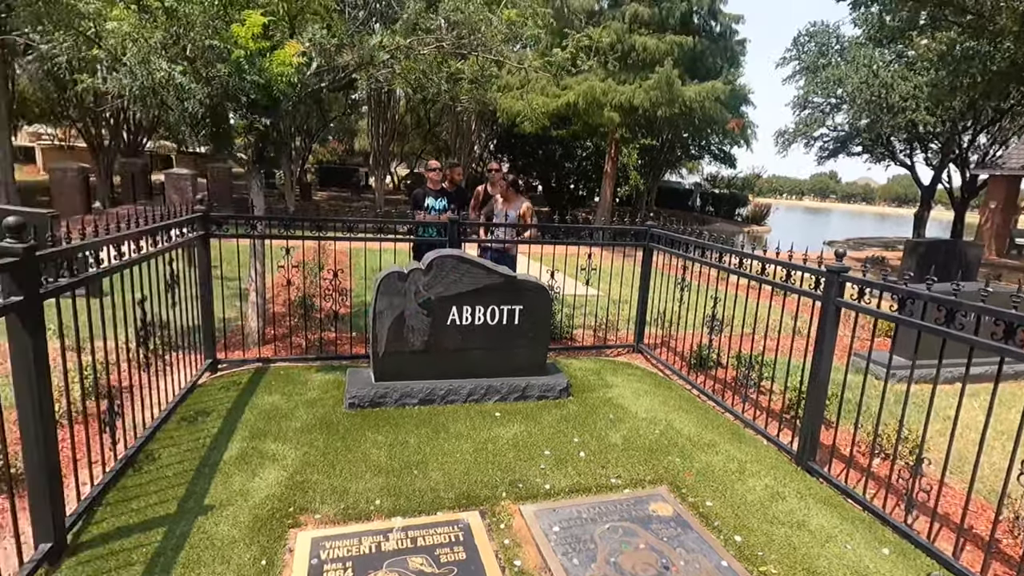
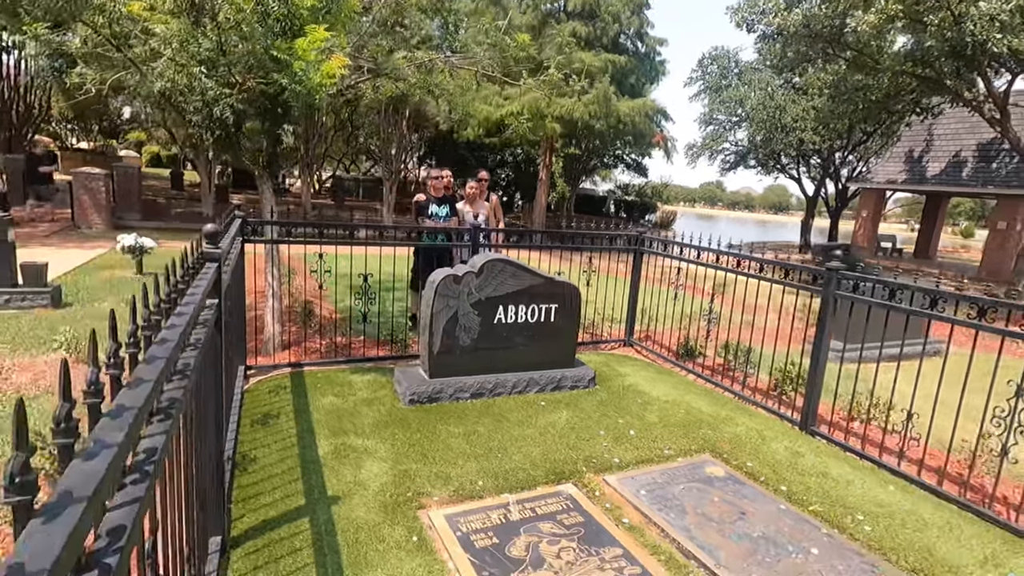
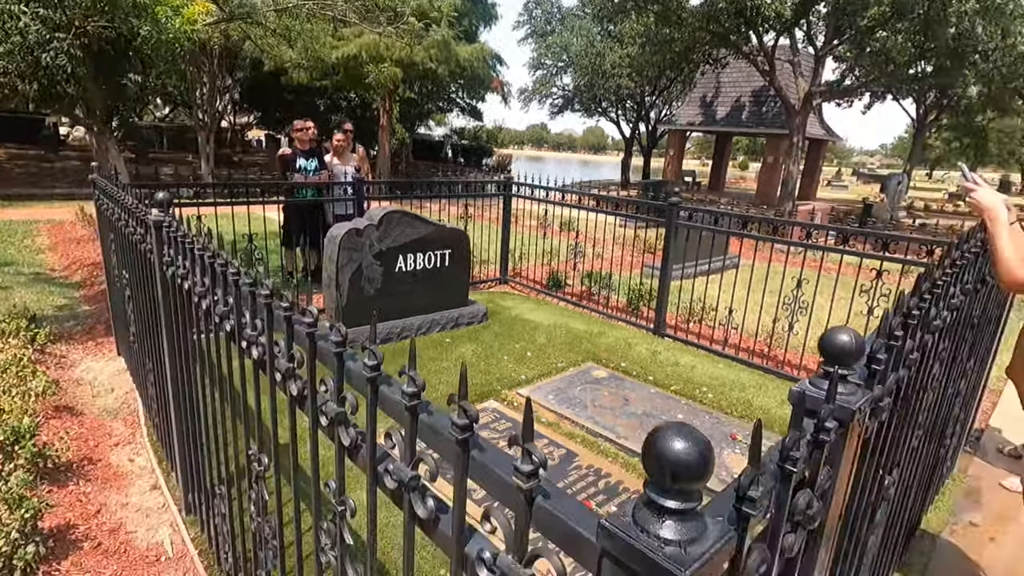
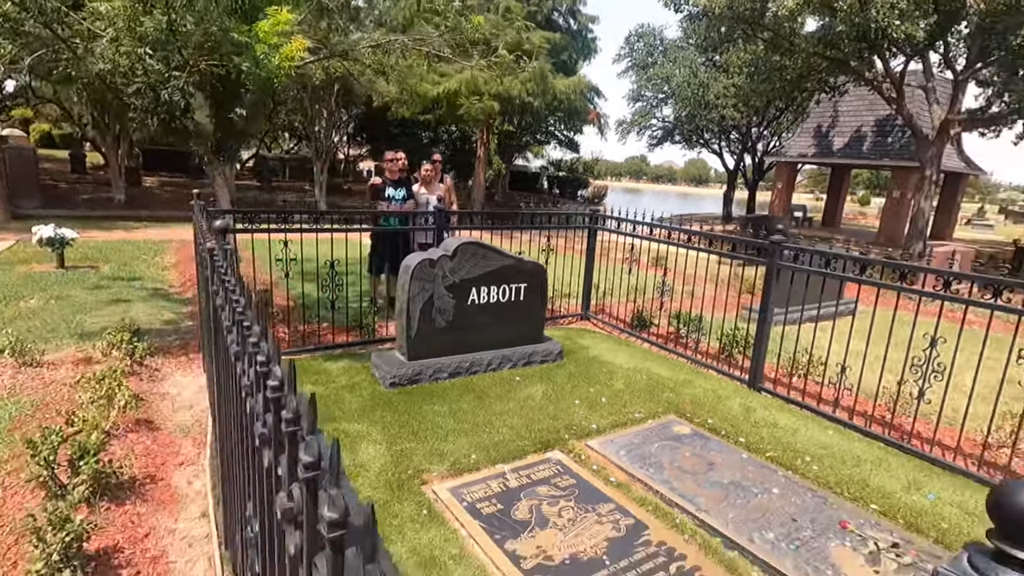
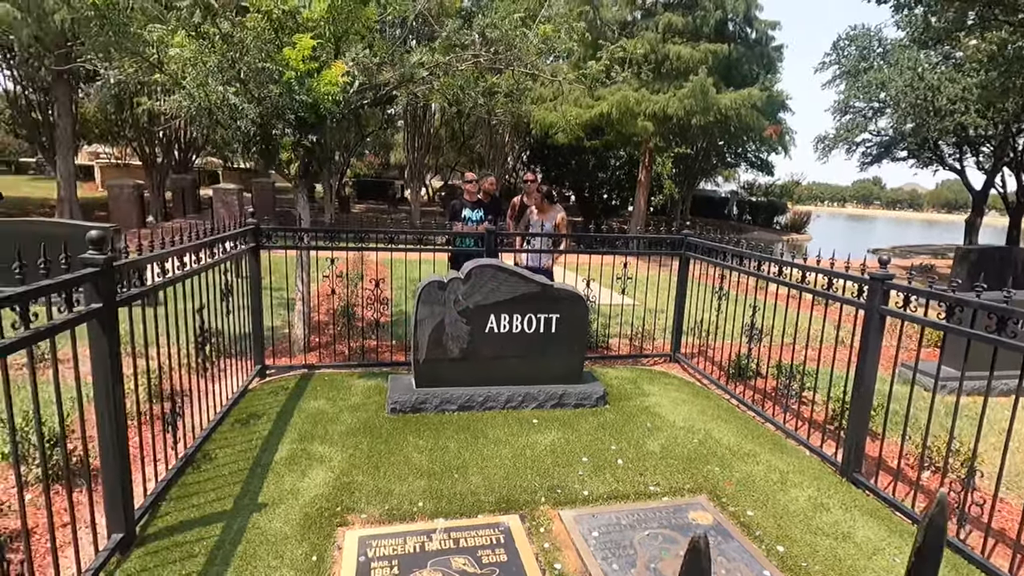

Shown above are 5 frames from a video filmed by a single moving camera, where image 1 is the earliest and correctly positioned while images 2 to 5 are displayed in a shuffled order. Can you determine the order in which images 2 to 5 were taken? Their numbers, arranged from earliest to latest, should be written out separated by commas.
5, 2, 4, 3
